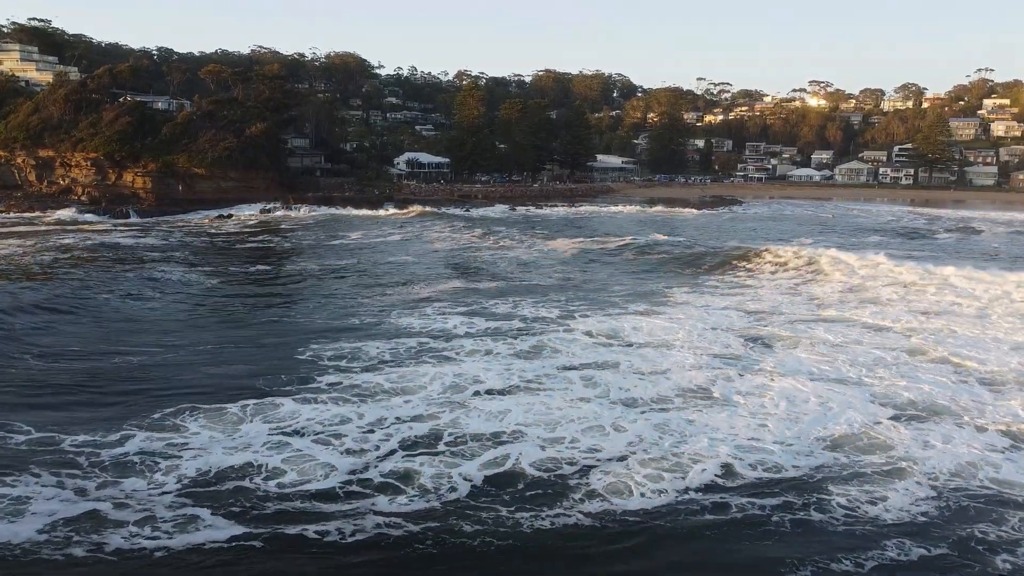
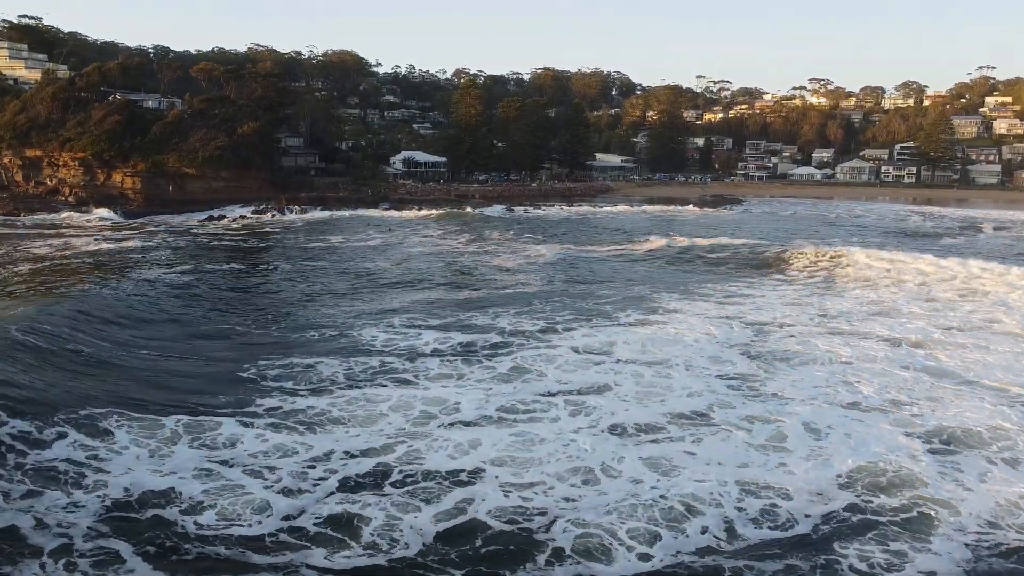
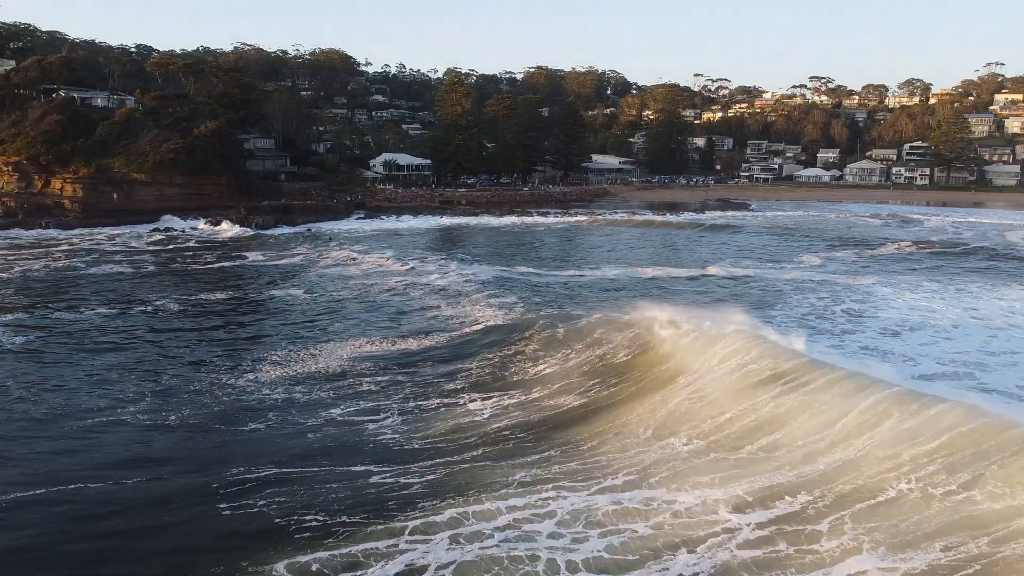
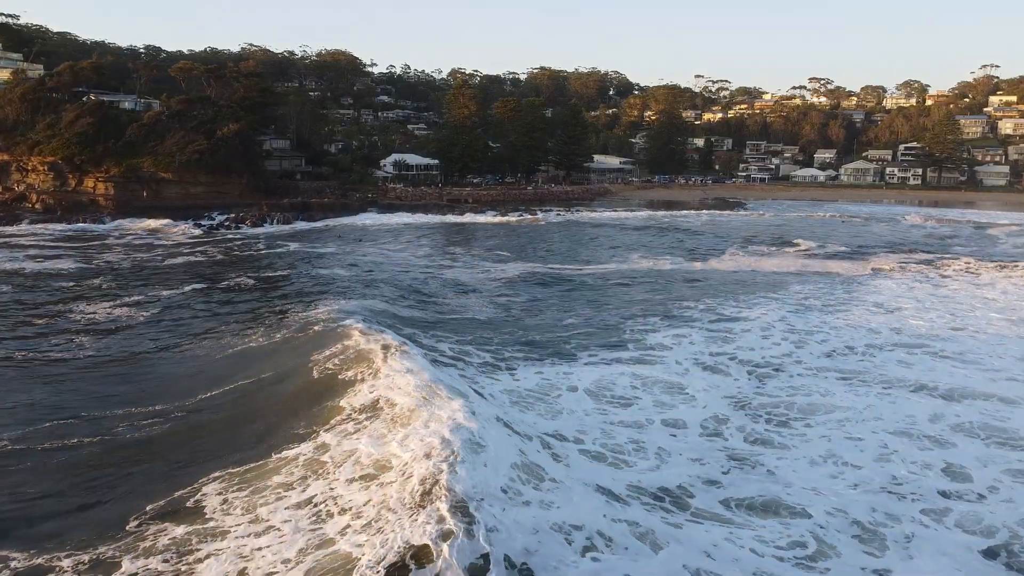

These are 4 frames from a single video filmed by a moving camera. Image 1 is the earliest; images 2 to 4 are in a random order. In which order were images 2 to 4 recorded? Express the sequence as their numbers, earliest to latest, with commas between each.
2, 4, 3
